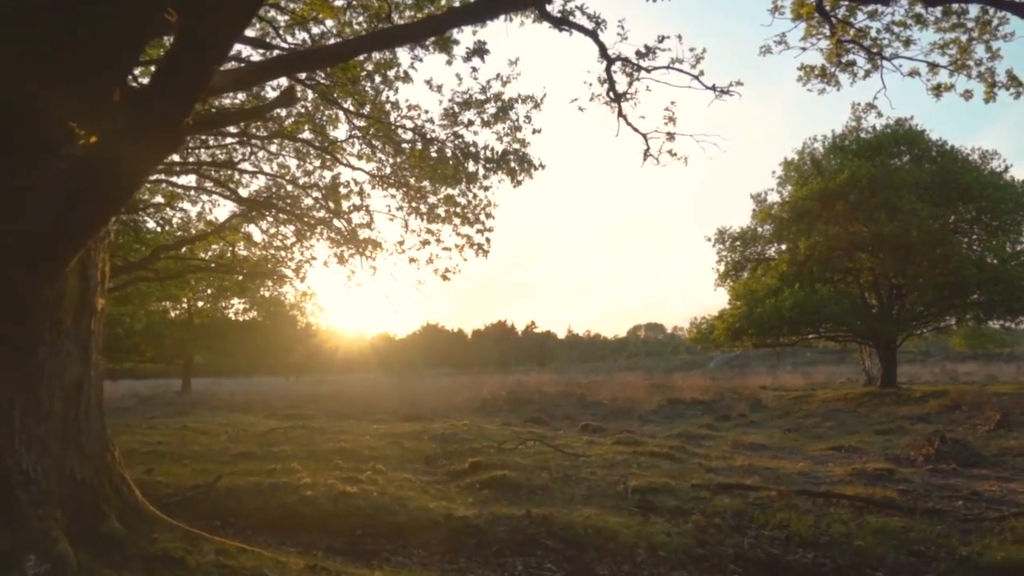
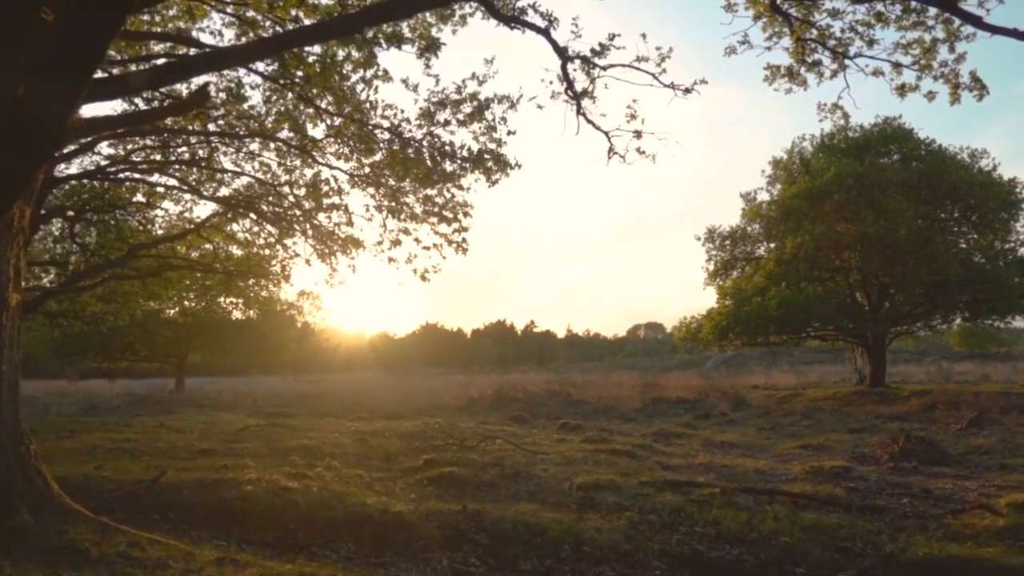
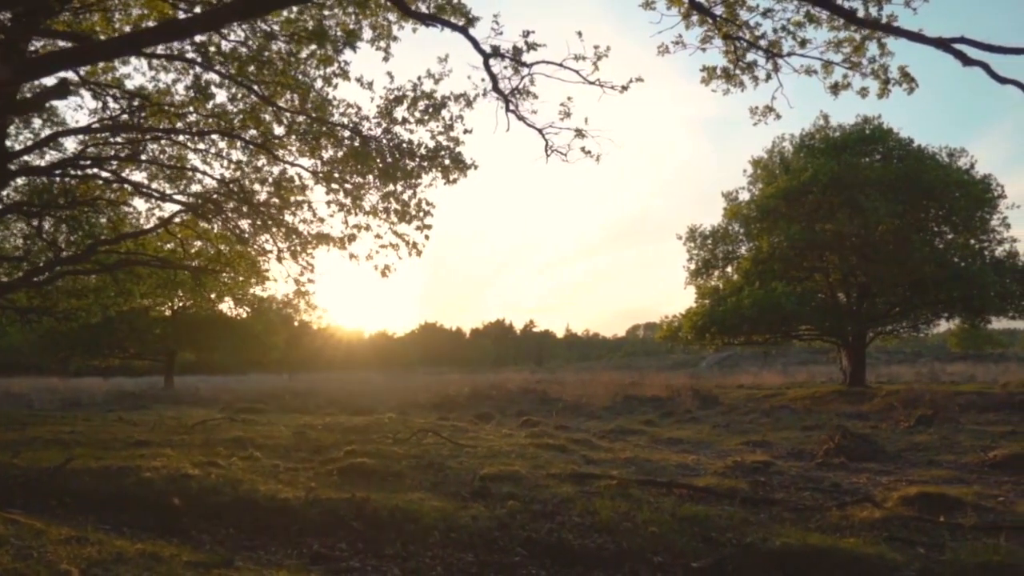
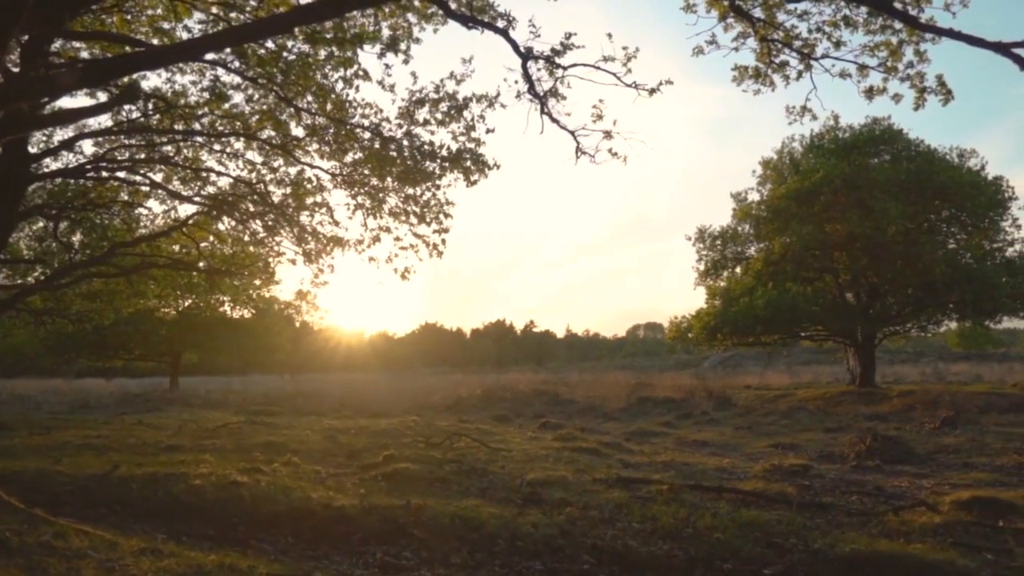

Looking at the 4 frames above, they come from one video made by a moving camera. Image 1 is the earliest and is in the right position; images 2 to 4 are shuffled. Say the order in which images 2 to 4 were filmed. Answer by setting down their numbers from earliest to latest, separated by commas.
2, 4, 3
